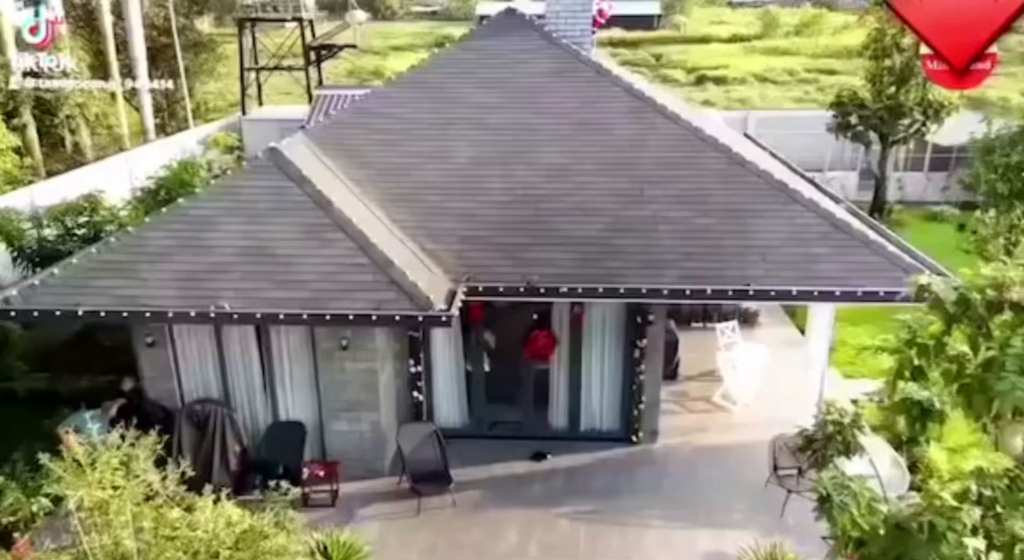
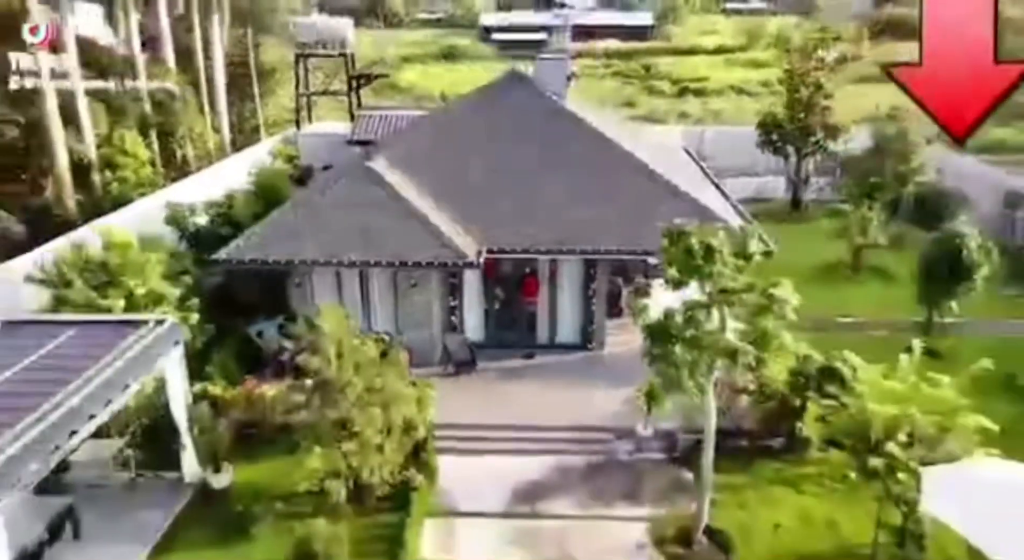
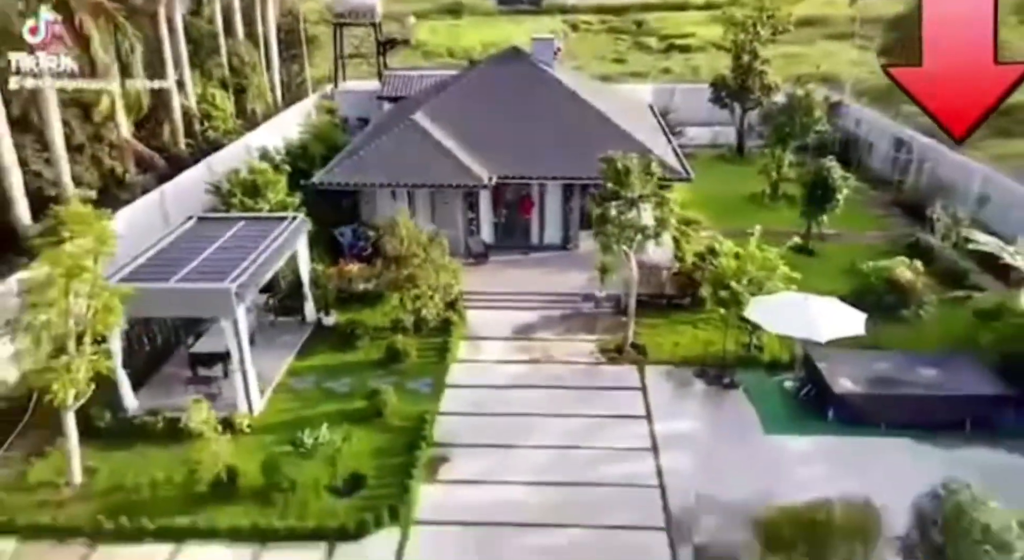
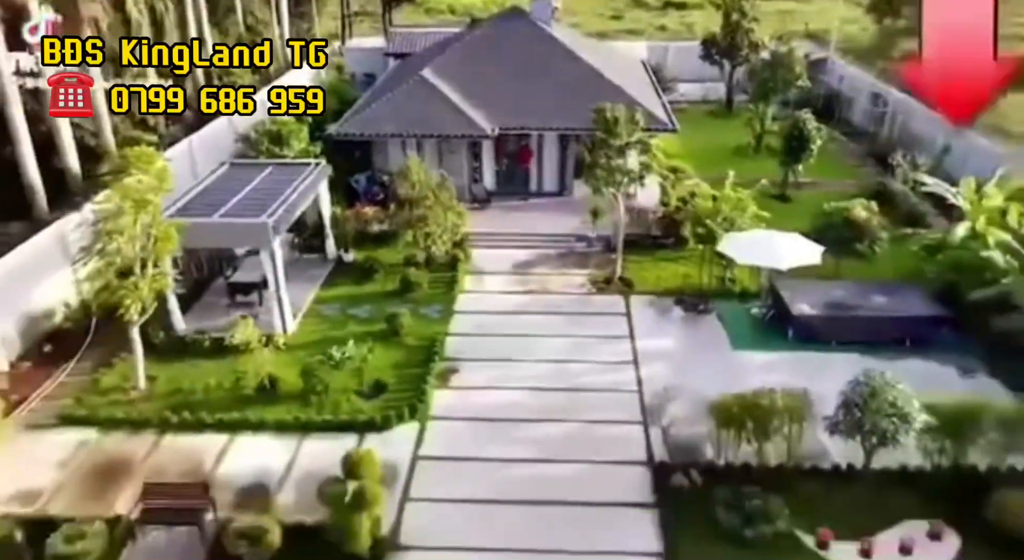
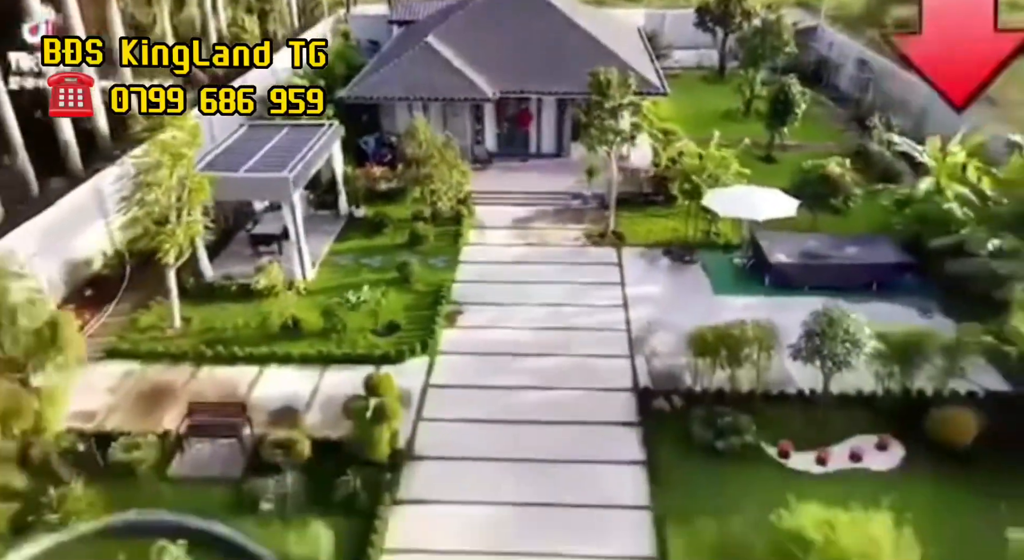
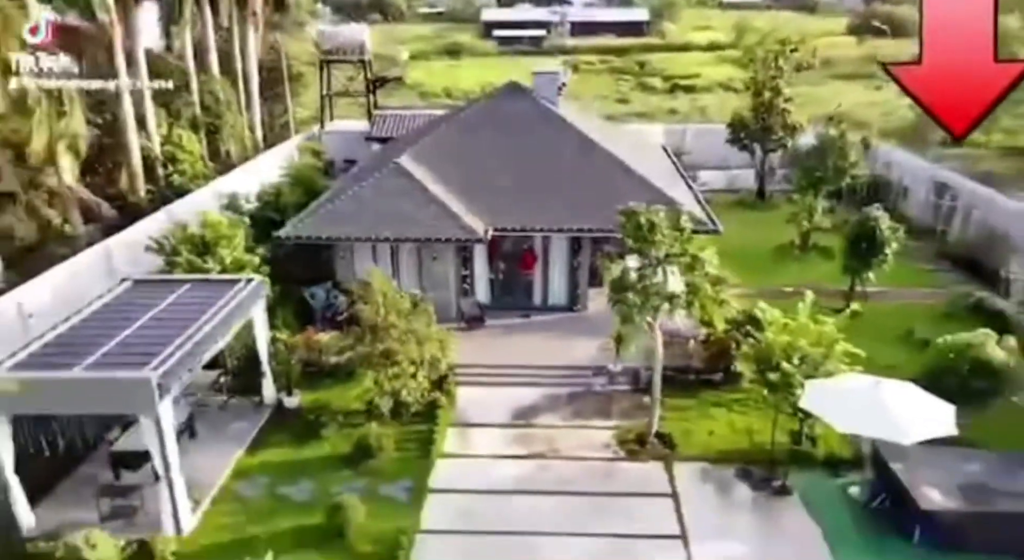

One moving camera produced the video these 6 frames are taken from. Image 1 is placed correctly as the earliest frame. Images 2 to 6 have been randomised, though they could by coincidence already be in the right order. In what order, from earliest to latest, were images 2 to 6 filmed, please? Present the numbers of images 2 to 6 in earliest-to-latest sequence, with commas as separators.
2, 6, 3, 4, 5
